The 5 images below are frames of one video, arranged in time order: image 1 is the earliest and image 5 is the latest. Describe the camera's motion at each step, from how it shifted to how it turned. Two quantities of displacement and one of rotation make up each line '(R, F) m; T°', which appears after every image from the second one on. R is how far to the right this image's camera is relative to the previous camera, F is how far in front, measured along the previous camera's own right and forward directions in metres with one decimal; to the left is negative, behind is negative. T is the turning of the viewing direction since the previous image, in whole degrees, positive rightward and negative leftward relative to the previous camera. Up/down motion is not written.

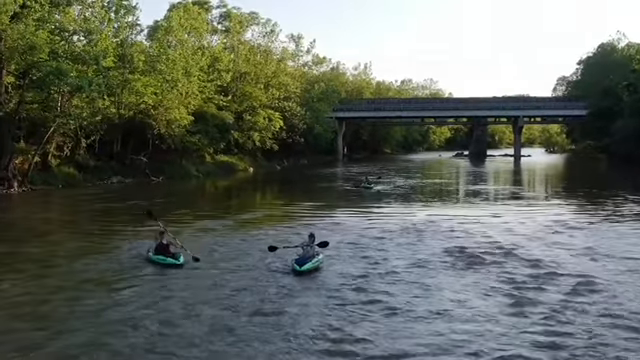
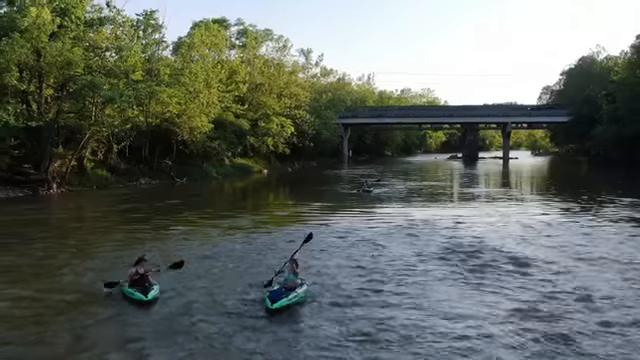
(+0.2, -3.5) m; -1°
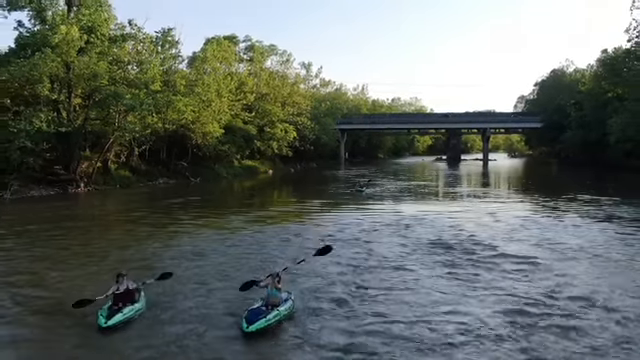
(+0.5, -4.3) m; -1°
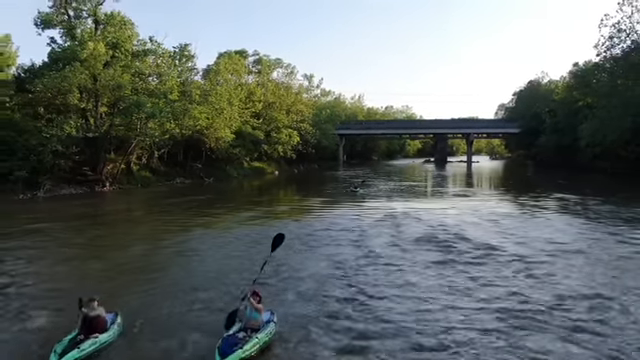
(+0.6, -4.6) m; -1°
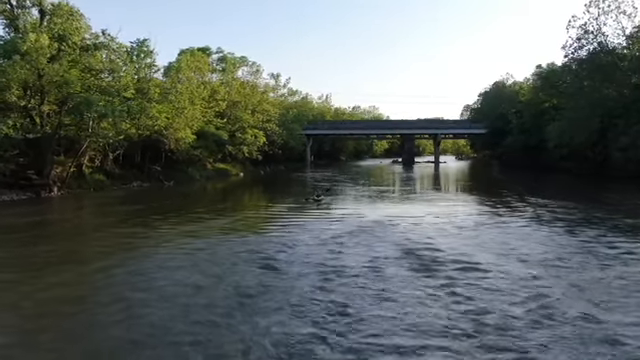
(-3.3, +1.2) m; +8°
